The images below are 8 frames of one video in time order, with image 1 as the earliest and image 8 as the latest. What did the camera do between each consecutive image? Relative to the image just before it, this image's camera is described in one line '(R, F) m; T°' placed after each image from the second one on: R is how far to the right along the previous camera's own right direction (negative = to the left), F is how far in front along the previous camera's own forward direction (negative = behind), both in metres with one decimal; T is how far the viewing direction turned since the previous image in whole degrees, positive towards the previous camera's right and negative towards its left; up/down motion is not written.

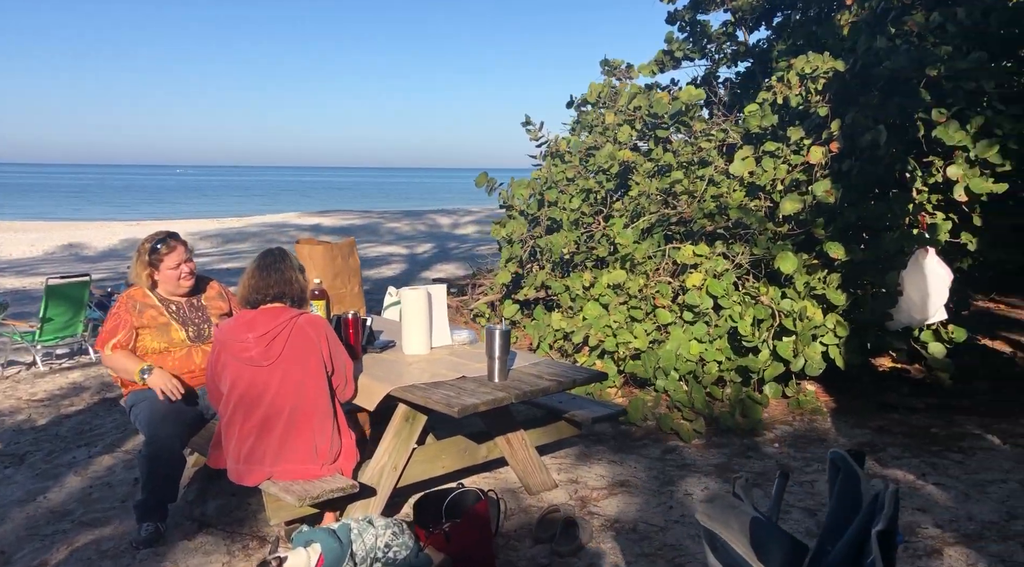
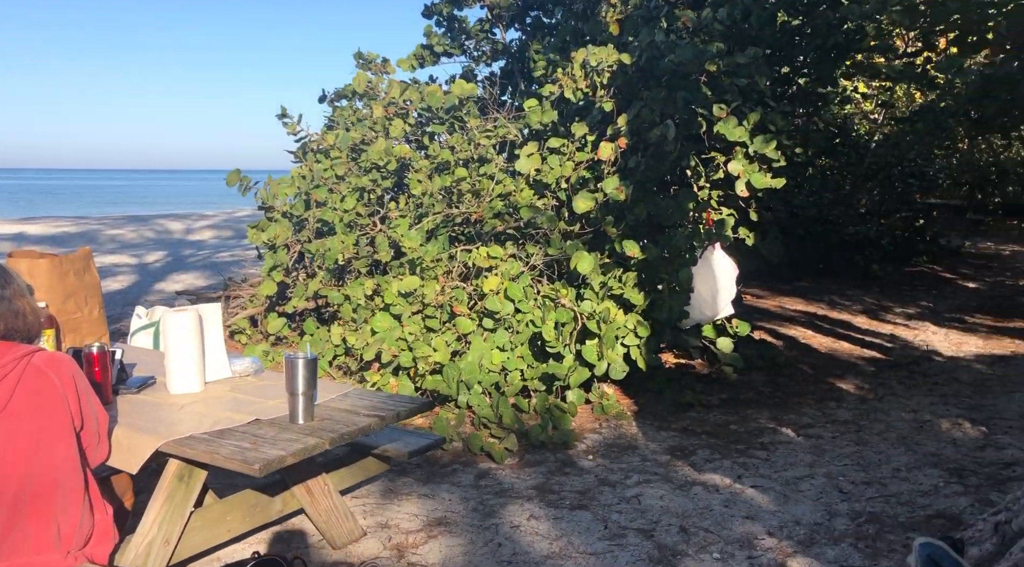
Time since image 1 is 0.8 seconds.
(-0.2, +0.6) m; +15°
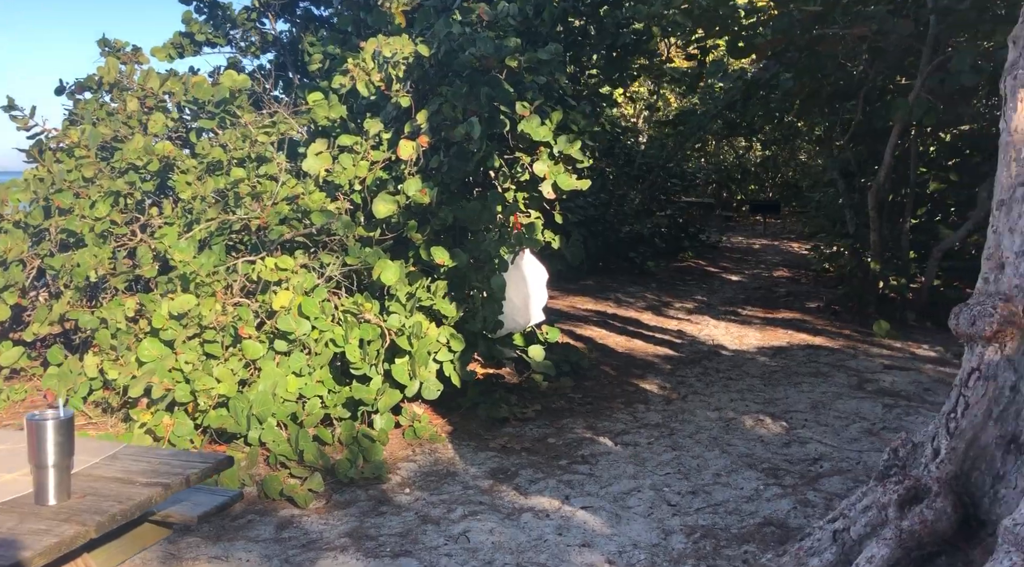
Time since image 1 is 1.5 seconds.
(-0.1, +0.5) m; +14°
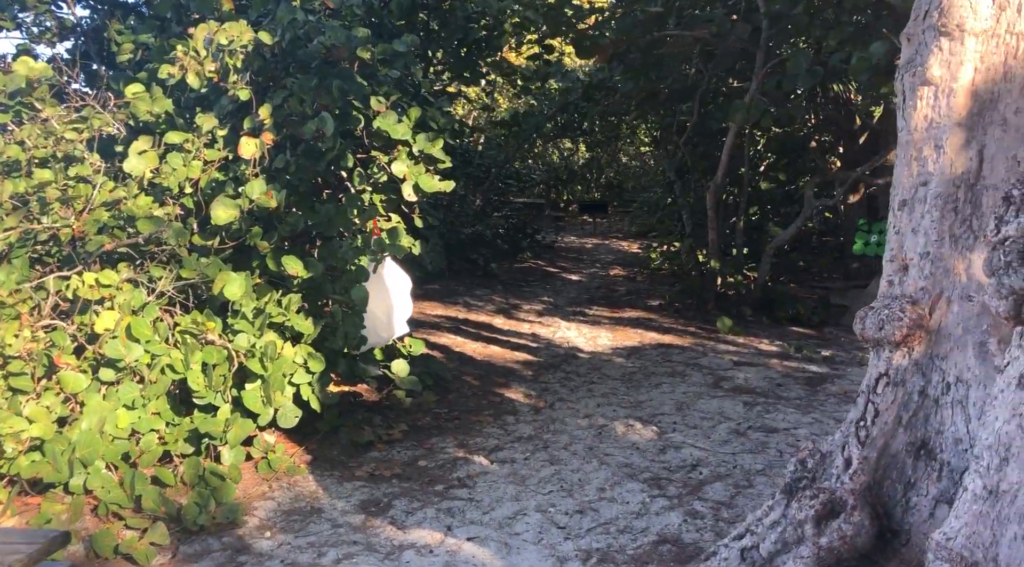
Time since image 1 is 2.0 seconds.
(-0.2, +0.4) m; +10°
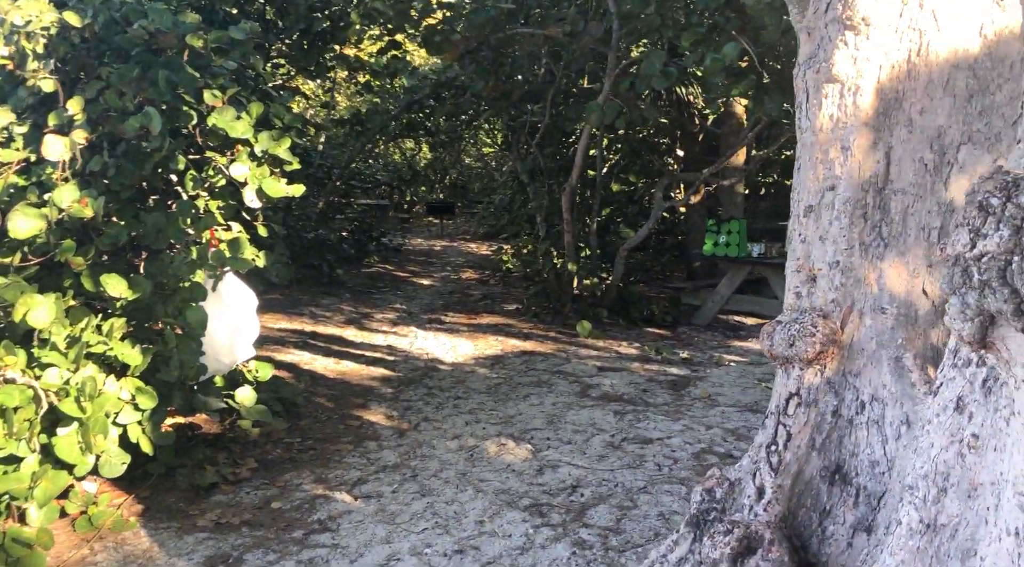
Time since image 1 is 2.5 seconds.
(-0.1, +0.4) m; +9°
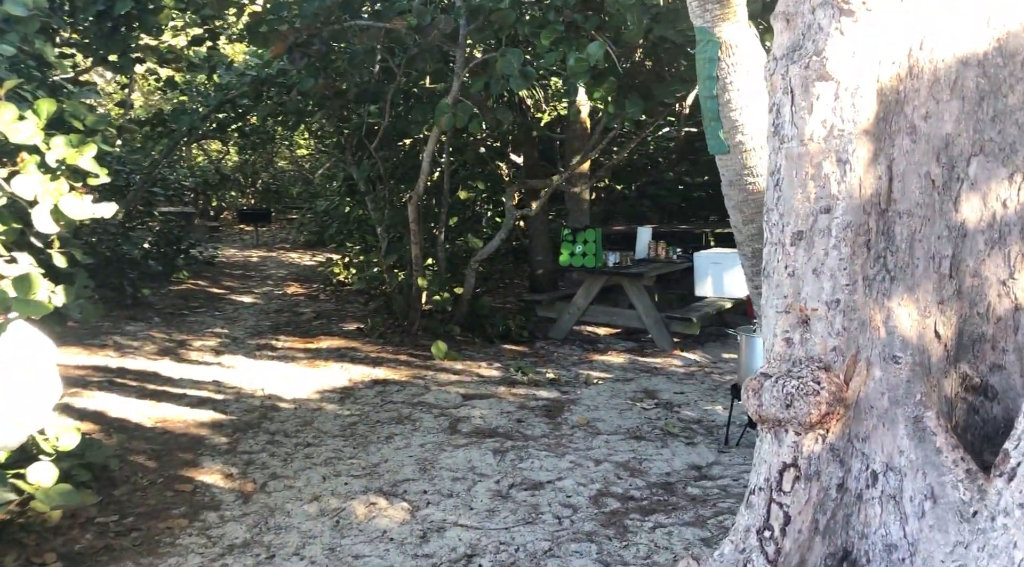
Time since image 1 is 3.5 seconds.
(-0.3, +0.7) m; +11°
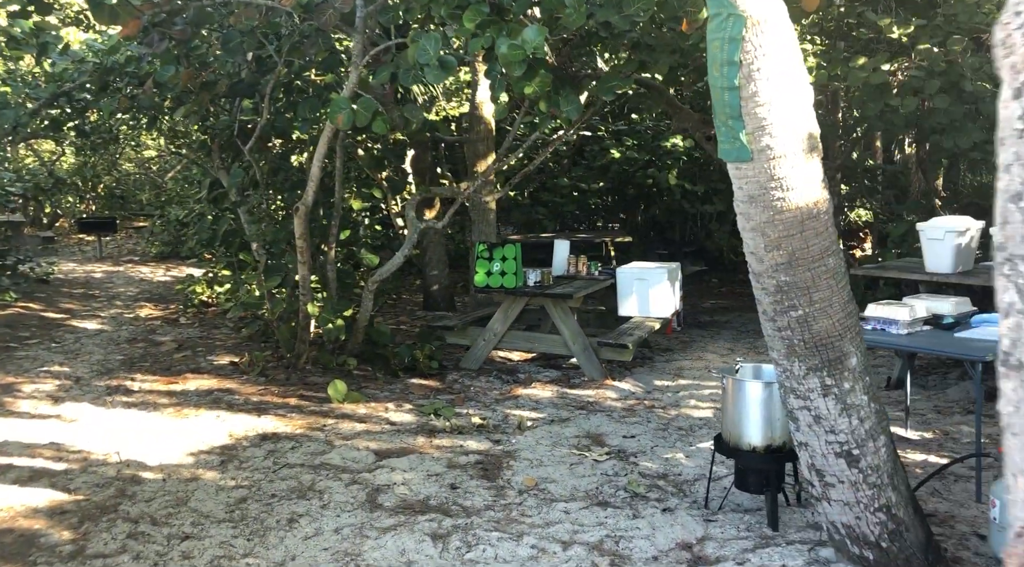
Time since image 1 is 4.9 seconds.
(-0.3, +1.1) m; +8°
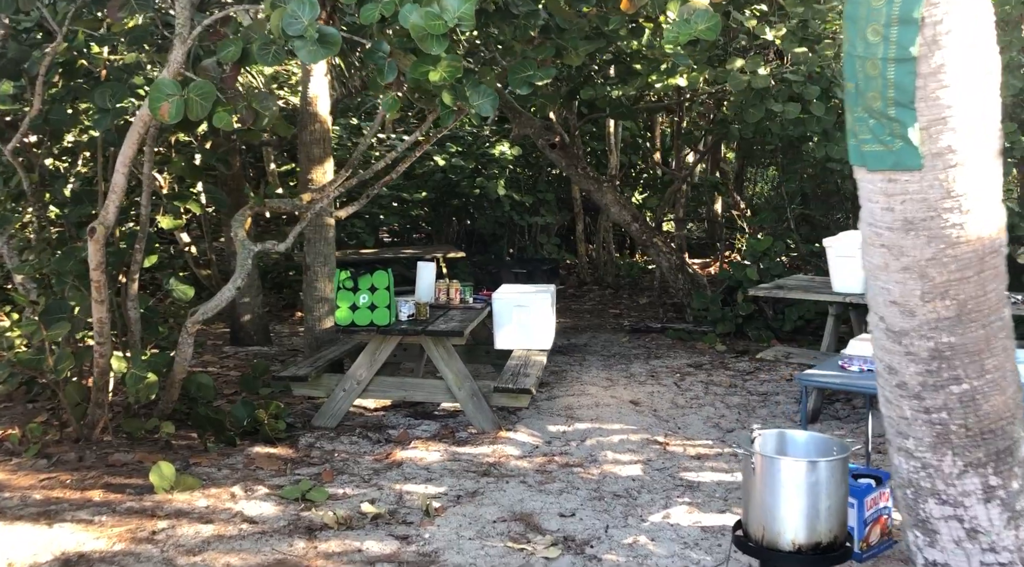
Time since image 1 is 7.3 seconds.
(-0.6, +1.3) m; +14°
